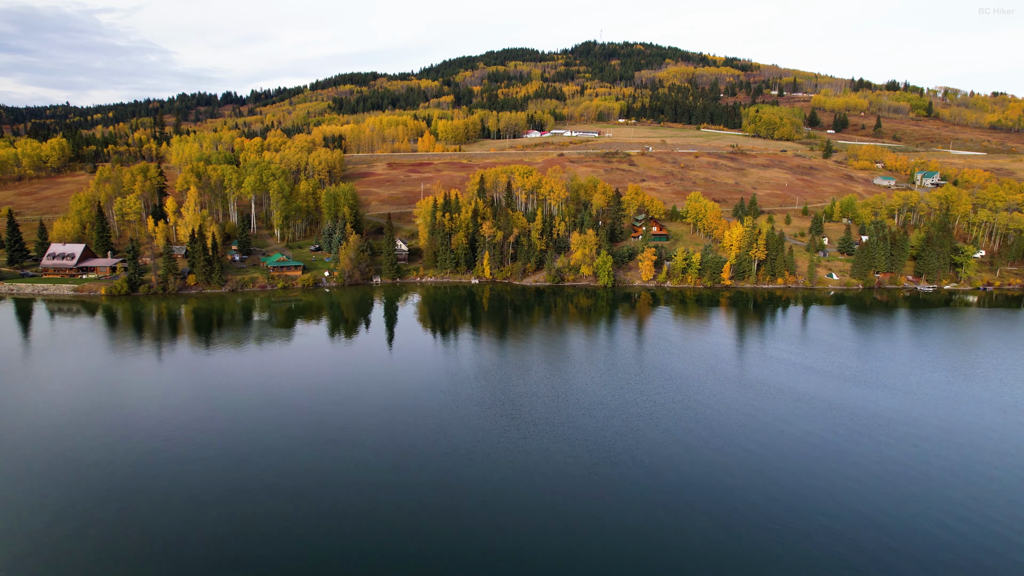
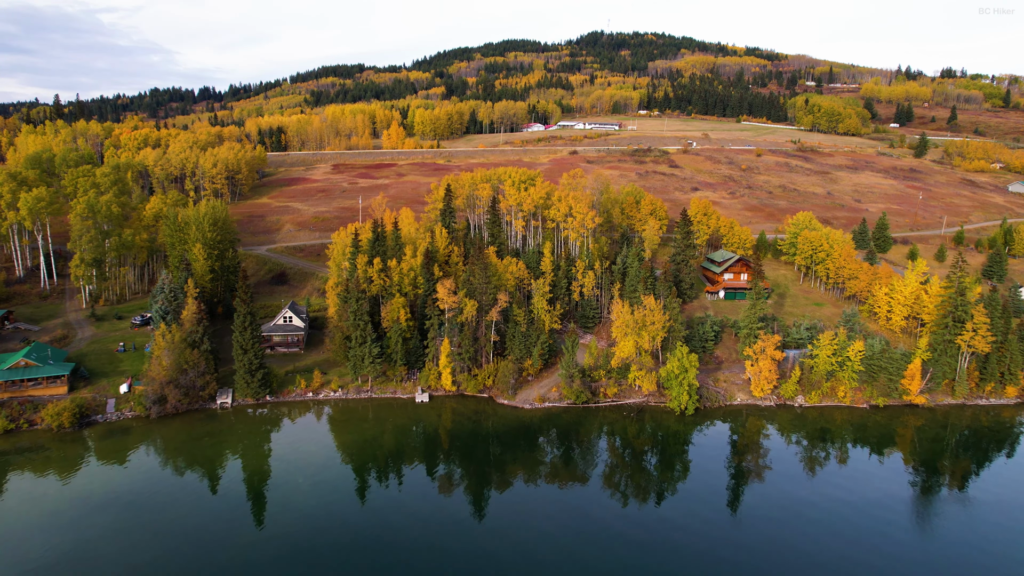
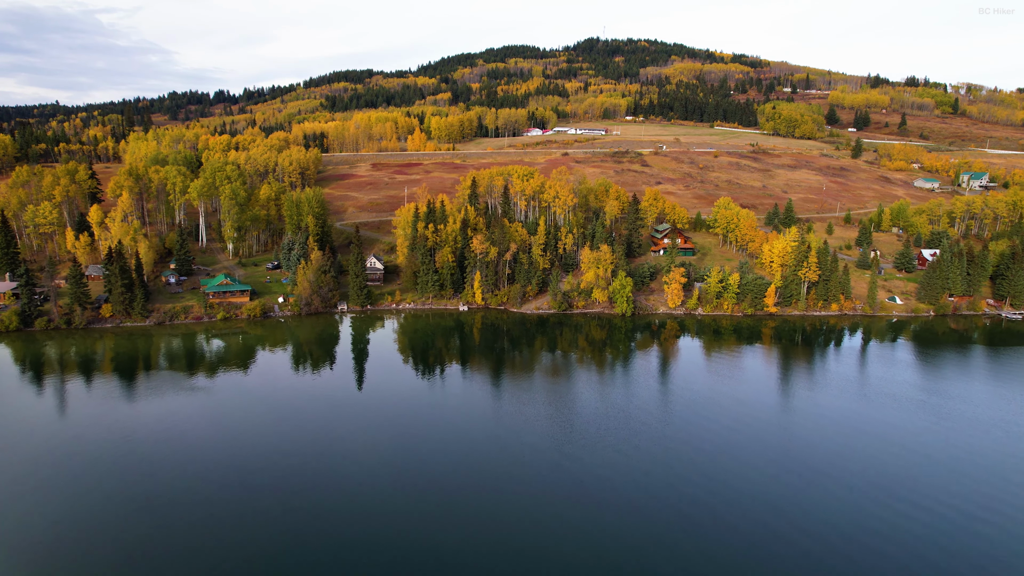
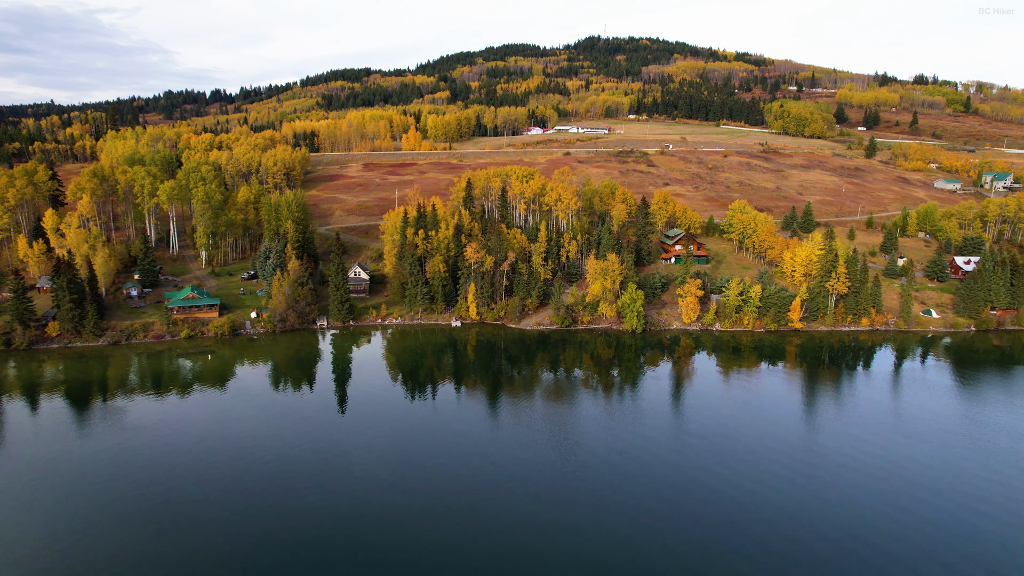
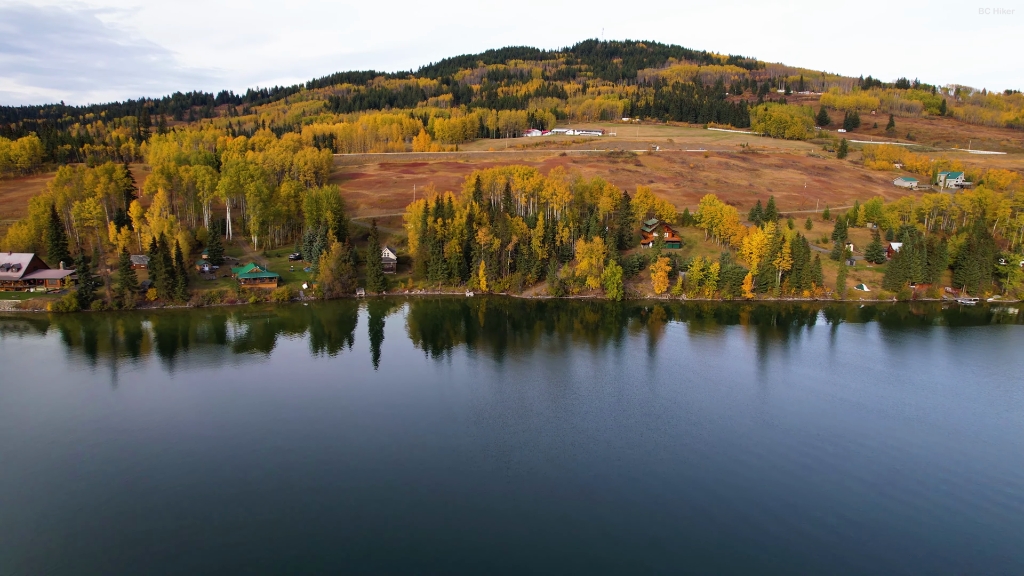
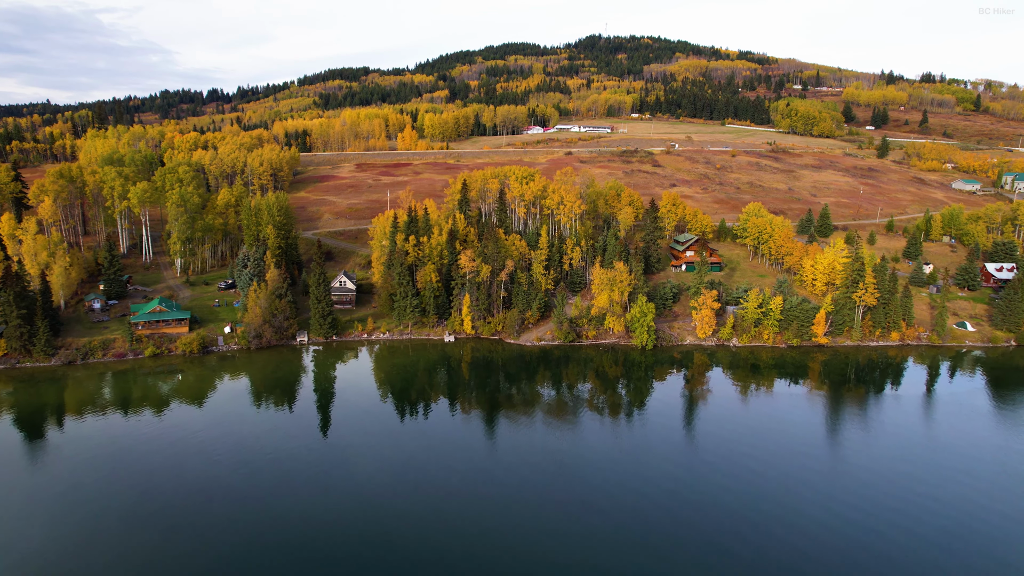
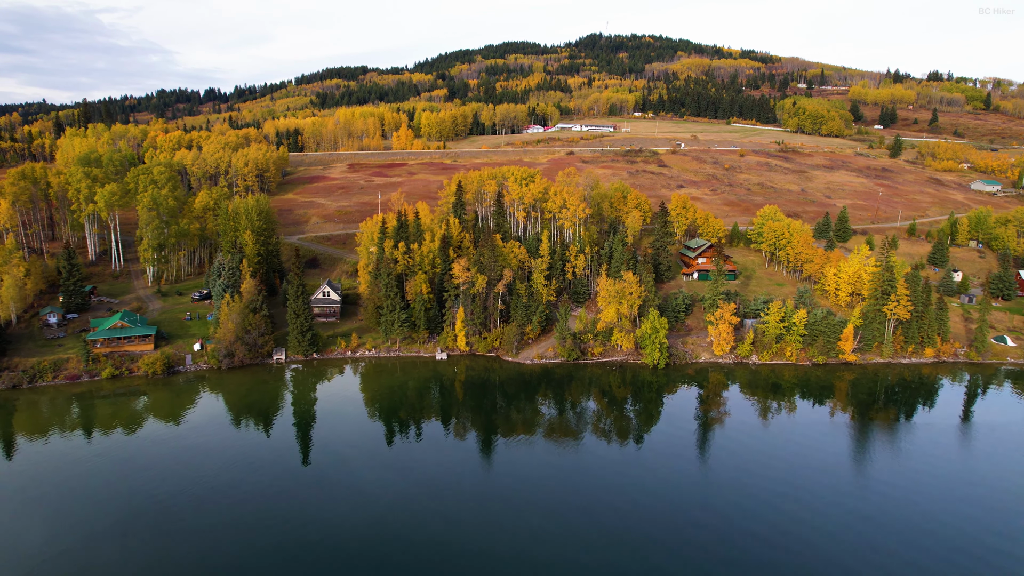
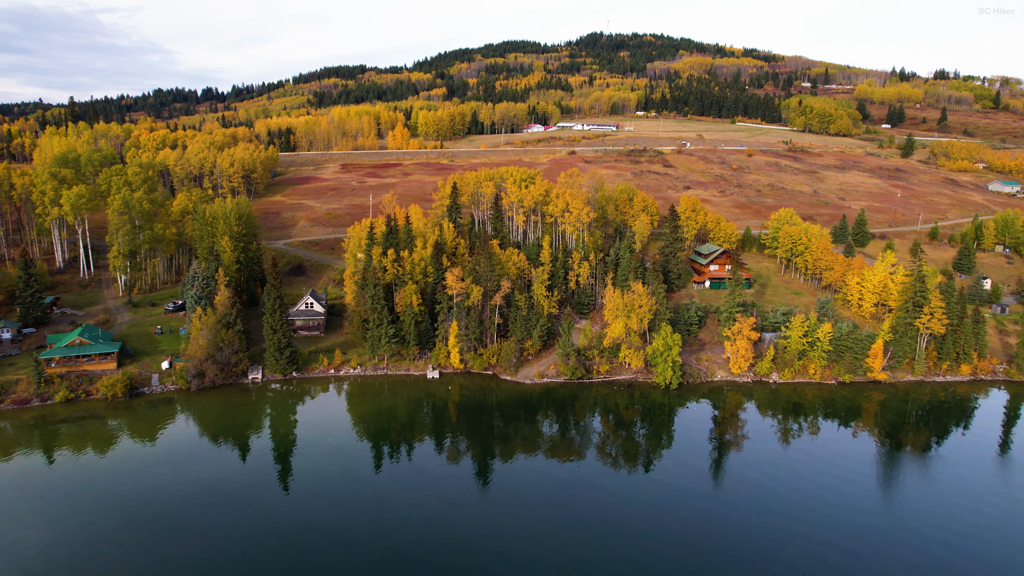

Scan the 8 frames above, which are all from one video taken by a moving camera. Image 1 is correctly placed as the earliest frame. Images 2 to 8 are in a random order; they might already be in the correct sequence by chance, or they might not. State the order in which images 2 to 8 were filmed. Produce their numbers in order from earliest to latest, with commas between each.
5, 3, 4, 6, 7, 8, 2
